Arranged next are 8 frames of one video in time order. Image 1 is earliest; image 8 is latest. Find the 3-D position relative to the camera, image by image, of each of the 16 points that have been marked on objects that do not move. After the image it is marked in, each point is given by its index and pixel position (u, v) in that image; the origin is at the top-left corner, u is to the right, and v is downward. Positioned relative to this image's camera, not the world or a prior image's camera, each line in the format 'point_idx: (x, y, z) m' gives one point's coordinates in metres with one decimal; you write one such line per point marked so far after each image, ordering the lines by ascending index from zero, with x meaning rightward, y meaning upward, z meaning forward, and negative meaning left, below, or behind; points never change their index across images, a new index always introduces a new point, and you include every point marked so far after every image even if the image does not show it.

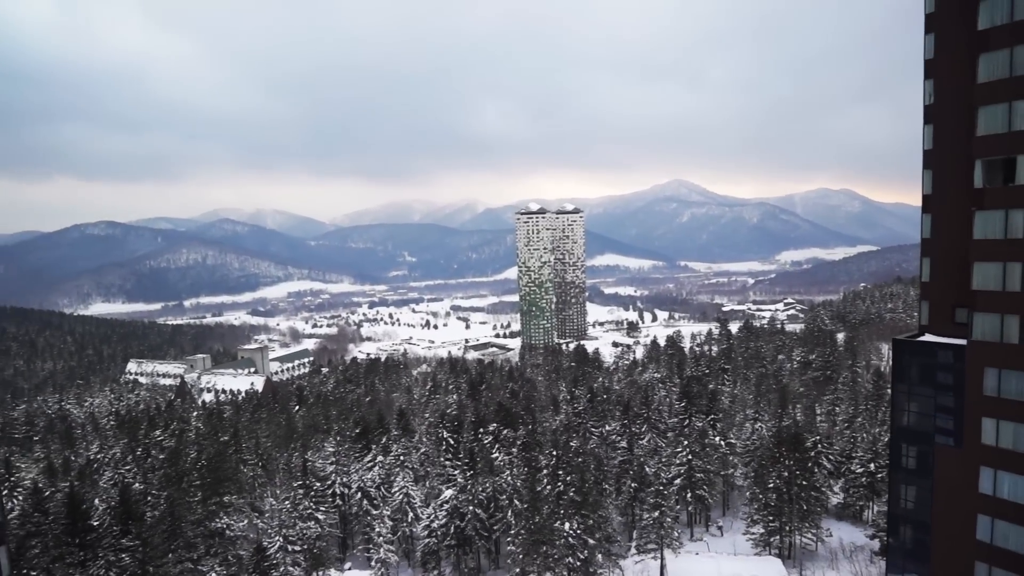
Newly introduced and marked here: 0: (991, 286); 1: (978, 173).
0: (+13.6, +0.1, +14.5) m
1: (+13.3, +3.3, +14.6) m
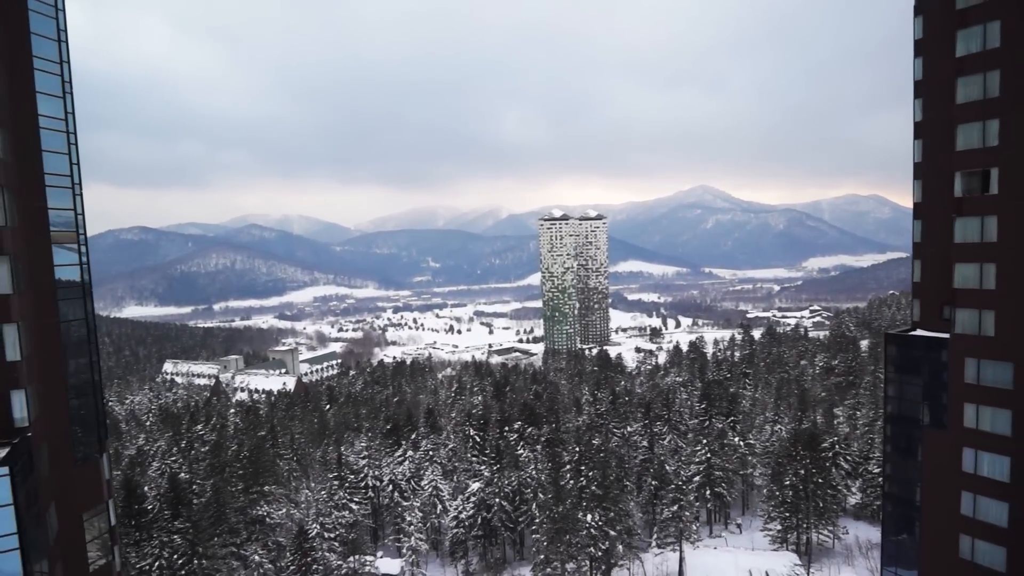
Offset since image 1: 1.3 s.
0: (+14.5, +0.1, +16.1) m
1: (+14.2, +3.3, +16.2) m
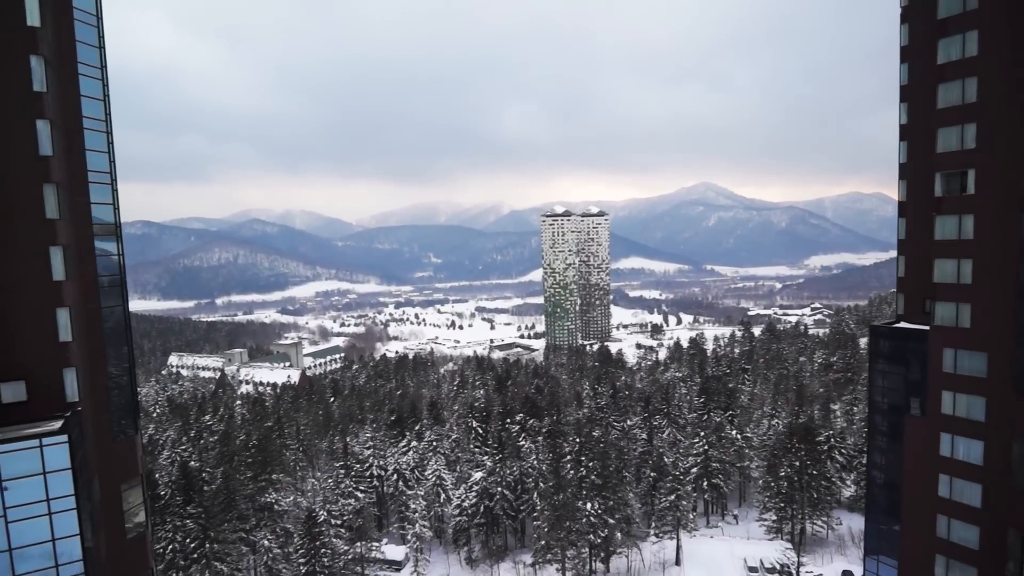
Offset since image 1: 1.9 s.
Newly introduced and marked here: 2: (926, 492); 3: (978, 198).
0: (+14.7, +0.3, +17.0) m
1: (+14.4, +3.5, +17.2) m
2: (+14.6, -7.2, +17.9) m
3: (+14.8, +2.9, +16.2) m
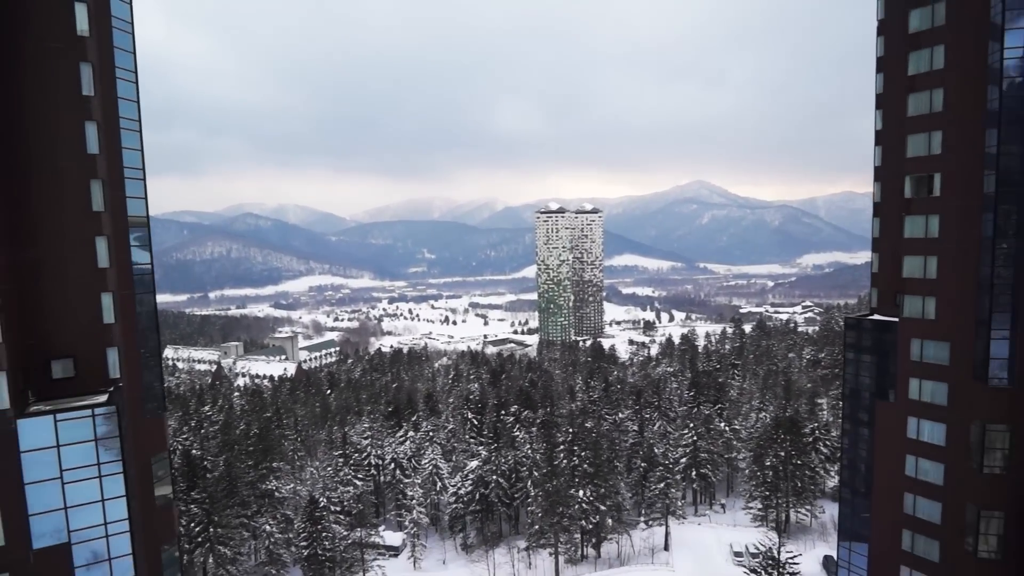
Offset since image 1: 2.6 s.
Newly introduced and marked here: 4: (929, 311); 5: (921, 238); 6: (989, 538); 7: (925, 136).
0: (+14.7, +0.5, +18.4) m
1: (+14.5, +3.7, +18.5) m
2: (+14.6, -7.0, +19.3) m
3: (+14.9, +3.0, +17.5) m
4: (+14.9, -0.8, +18.1) m
5: (+14.7, +1.8, +18.2) m
6: (+15.7, -8.2, +16.6) m
7: (+14.6, +5.3, +17.9) m
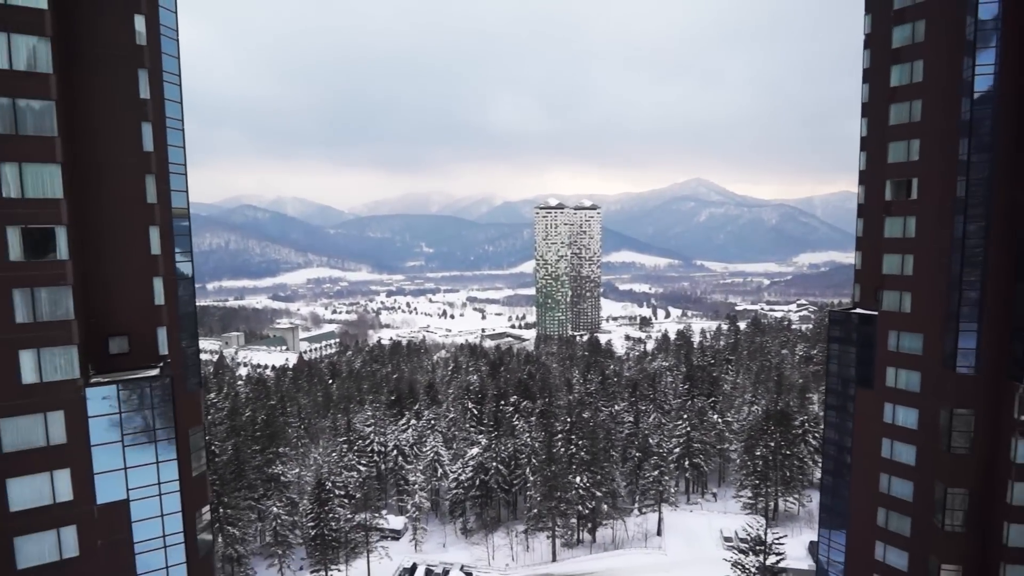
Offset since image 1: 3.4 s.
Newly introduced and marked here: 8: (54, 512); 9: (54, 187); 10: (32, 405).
0: (+15.0, +0.6, +19.9) m
1: (+14.8, +3.9, +19.9) m
2: (+14.8, -6.8, +20.9) m
3: (+15.3, +3.2, +18.9) m
4: (+15.2, -0.7, +19.5) m
5: (+15.1, +2.0, +19.7) m
6: (+15.9, -8.1, +18.1) m
7: (+15.0, +5.5, +19.3) m
8: (-11.1, -5.5, +12.5) m
9: (-10.7, +2.4, +12.1) m
10: (-11.3, -2.8, +12.1) m
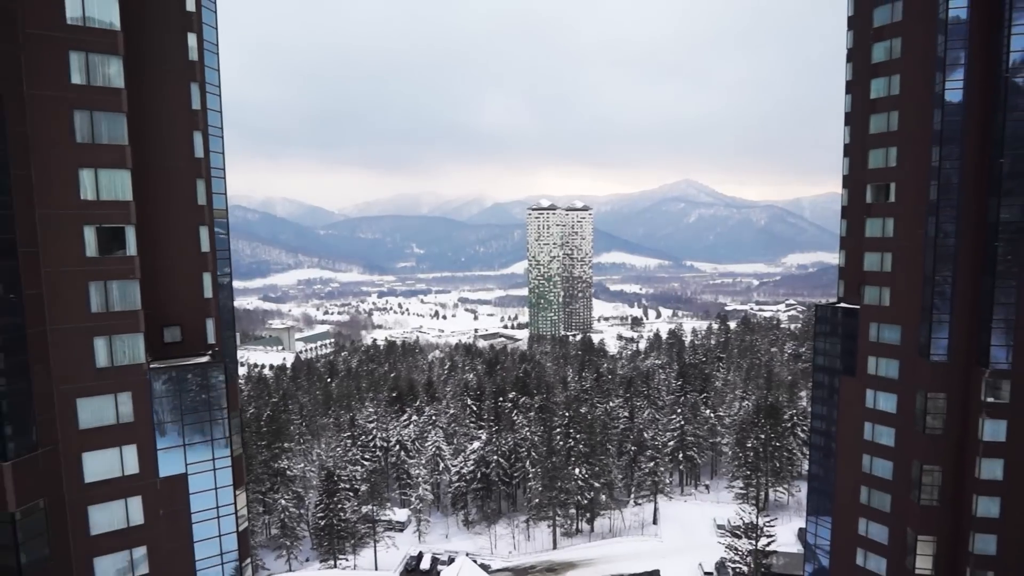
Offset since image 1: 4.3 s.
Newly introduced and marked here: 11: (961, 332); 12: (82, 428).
0: (+15.5, +0.8, +21.6) m
1: (+15.3, +4.1, +21.6) m
2: (+15.3, -6.6, +22.6) m
3: (+15.8, +3.4, +20.7) m
4: (+15.7, -0.5, +21.3) m
5: (+15.5, +2.2, +21.4) m
6: (+16.4, -7.9, +19.9) m
7: (+15.5, +5.7, +21.0) m
8: (-10.5, -5.4, +13.7) m
9: (-10.1, +2.6, +13.3) m
10: (-10.7, -2.6, +13.4) m
11: (+17.0, -1.6, +19.2) m
12: (-11.1, -3.7, +13.2) m
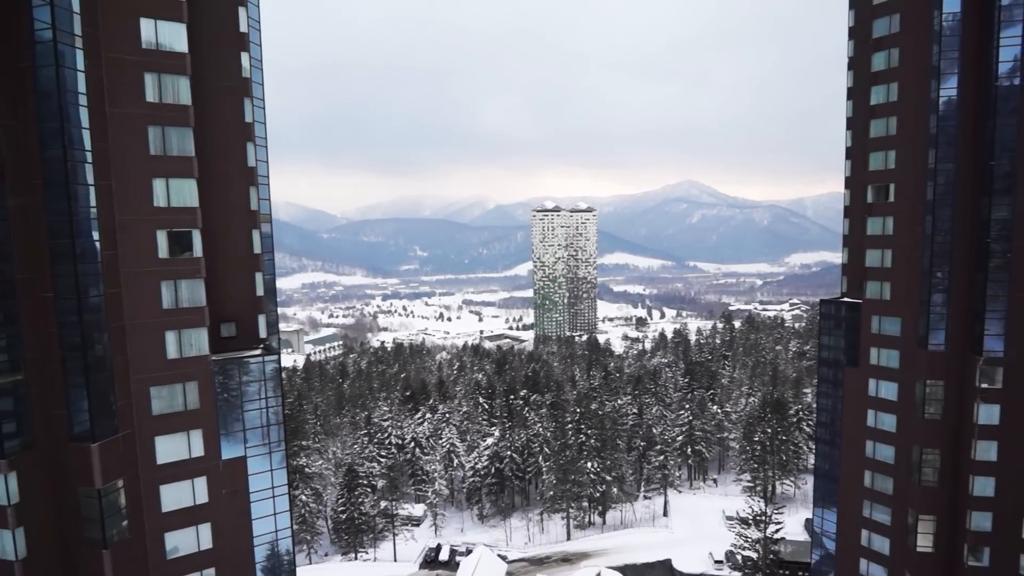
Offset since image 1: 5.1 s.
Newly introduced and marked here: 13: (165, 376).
0: (+16.4, +1.0, +22.8) m
1: (+16.2, +4.3, +22.8) m
2: (+16.2, -6.4, +23.7) m
3: (+16.6, +3.6, +21.9) m
4: (+16.6, -0.2, +22.4) m
5: (+16.4, +2.4, +22.6) m
6: (+17.4, -7.6, +21.0) m
7: (+16.3, +5.9, +22.2) m
8: (-9.6, -5.3, +15.0) m
9: (-9.3, +2.7, +14.7) m
10: (-9.8, -2.6, +14.7) m
11: (+18.0, -1.4, +20.4) m
12: (-10.2, -3.6, +14.5) m
13: (-10.0, -2.5, +14.6) m
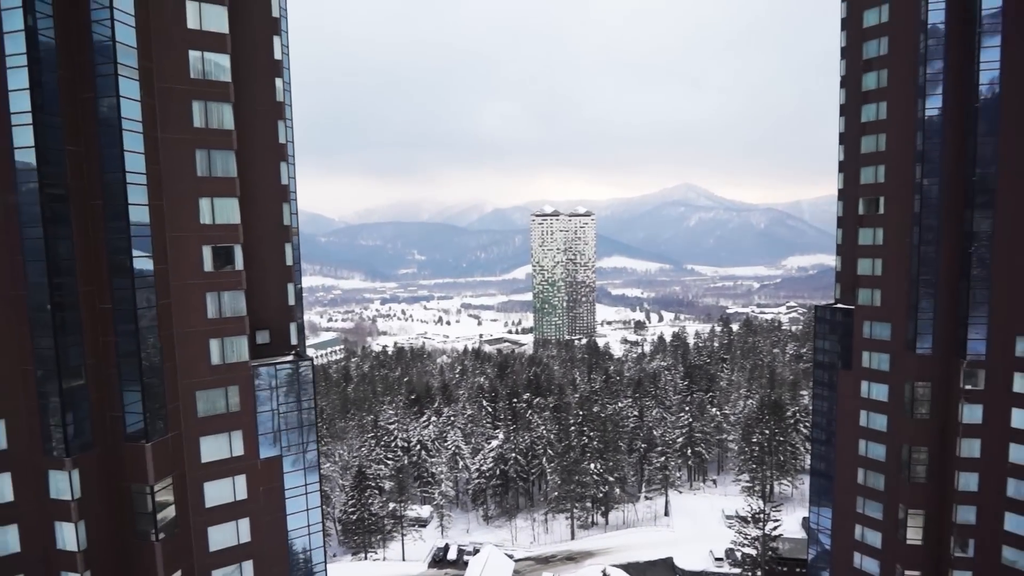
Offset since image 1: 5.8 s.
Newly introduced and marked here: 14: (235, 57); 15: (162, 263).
0: (+16.9, +0.7, +24.0) m
1: (+16.7, +4.0, +24.1) m
2: (+16.8, -6.7, +24.9) m
3: (+17.1, +3.3, +23.1) m
4: (+17.1, -0.6, +23.7) m
5: (+16.9, +2.1, +23.9) m
6: (+17.9, -8.0, +22.2) m
7: (+16.8, +5.6, +23.5) m
8: (-9.1, -5.7, +16.2) m
9: (-8.7, +2.3, +15.9) m
10: (-9.3, -2.9, +15.9) m
11: (+18.5, -1.7, +21.6) m
12: (-9.7, -4.0, +15.7) m
13: (-9.5, -2.9, +15.7) m
14: (-9.5, +7.9, +17.2) m
15: (-10.2, +0.7, +14.8) m
